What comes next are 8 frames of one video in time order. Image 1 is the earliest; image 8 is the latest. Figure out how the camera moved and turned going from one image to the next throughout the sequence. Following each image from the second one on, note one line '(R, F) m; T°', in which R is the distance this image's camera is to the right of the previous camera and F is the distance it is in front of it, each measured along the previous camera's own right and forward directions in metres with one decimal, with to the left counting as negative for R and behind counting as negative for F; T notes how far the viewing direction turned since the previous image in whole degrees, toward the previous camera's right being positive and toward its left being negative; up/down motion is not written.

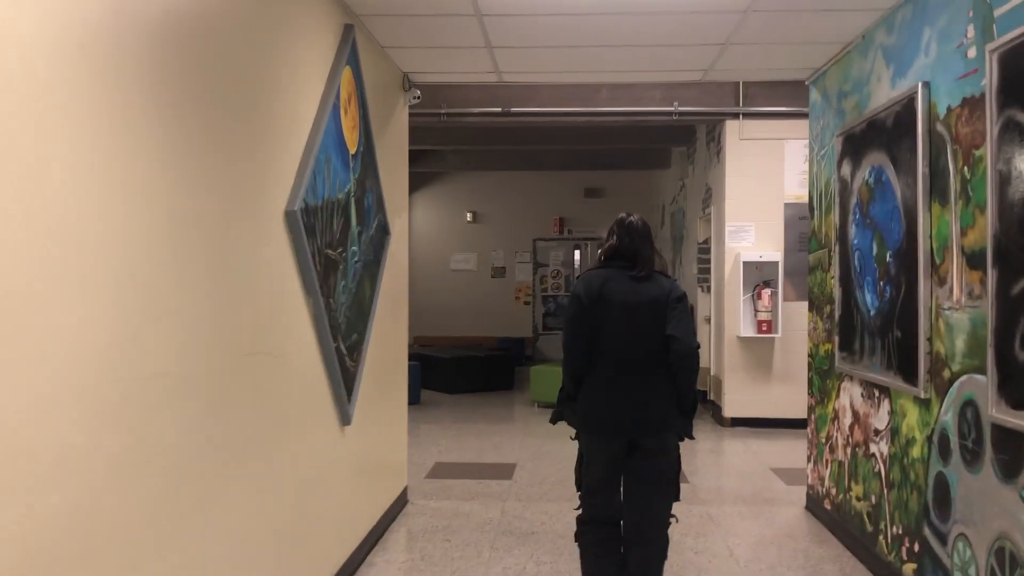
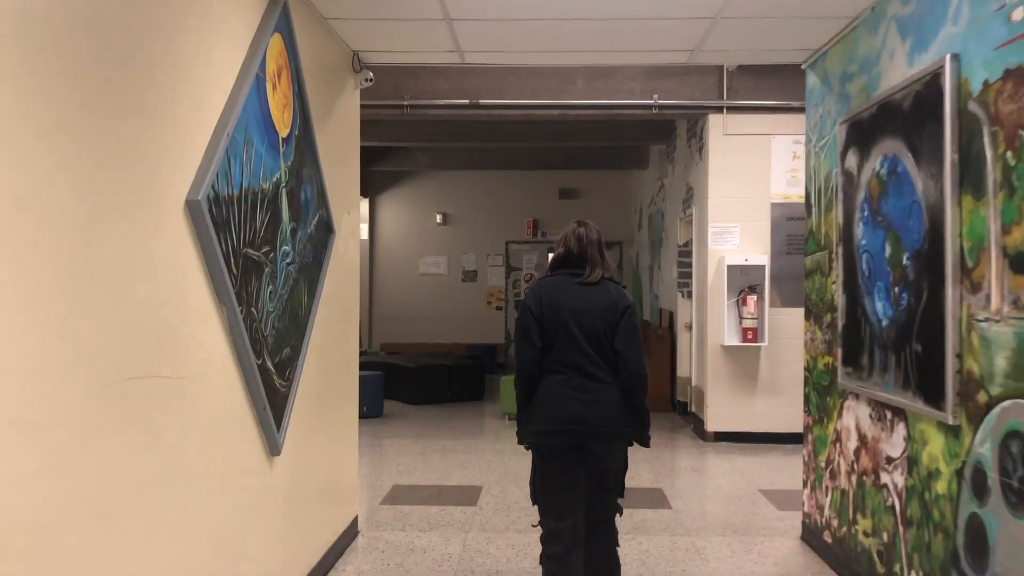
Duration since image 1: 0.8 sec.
(+0.1, +0.5) m; +1°
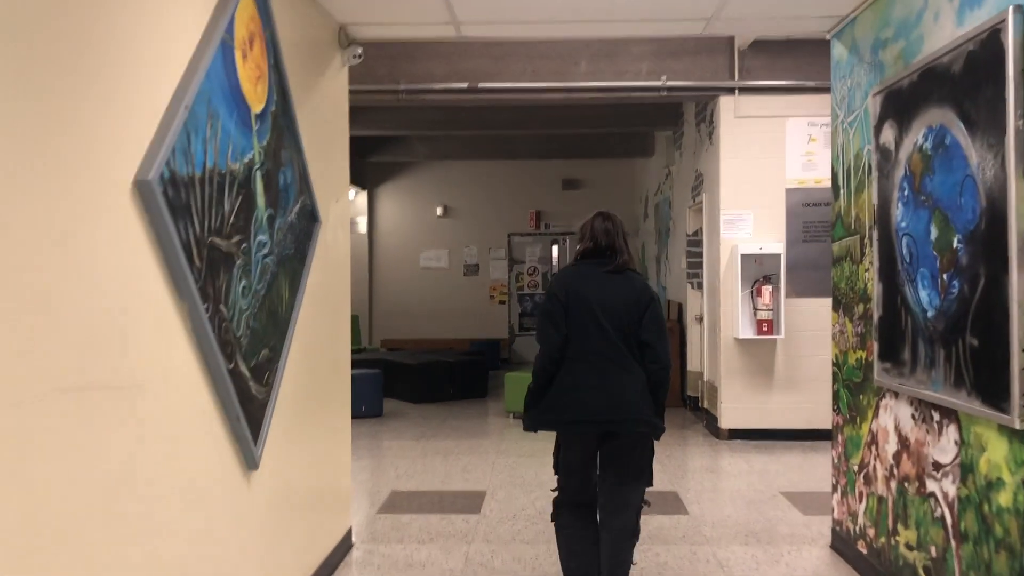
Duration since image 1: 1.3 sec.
(0.0, +0.3) m; 0°
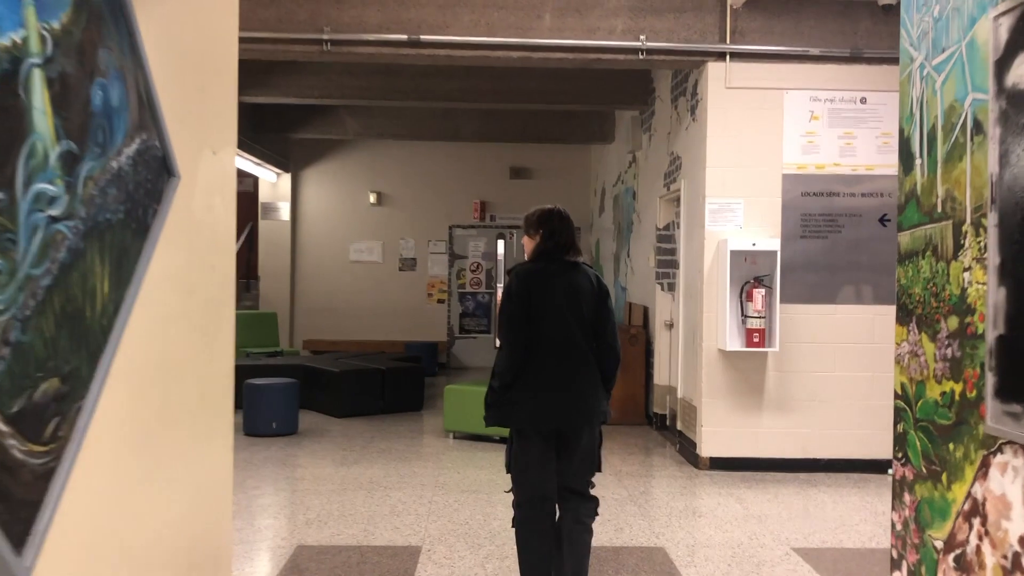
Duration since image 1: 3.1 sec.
(0.0, +1.0) m; +4°
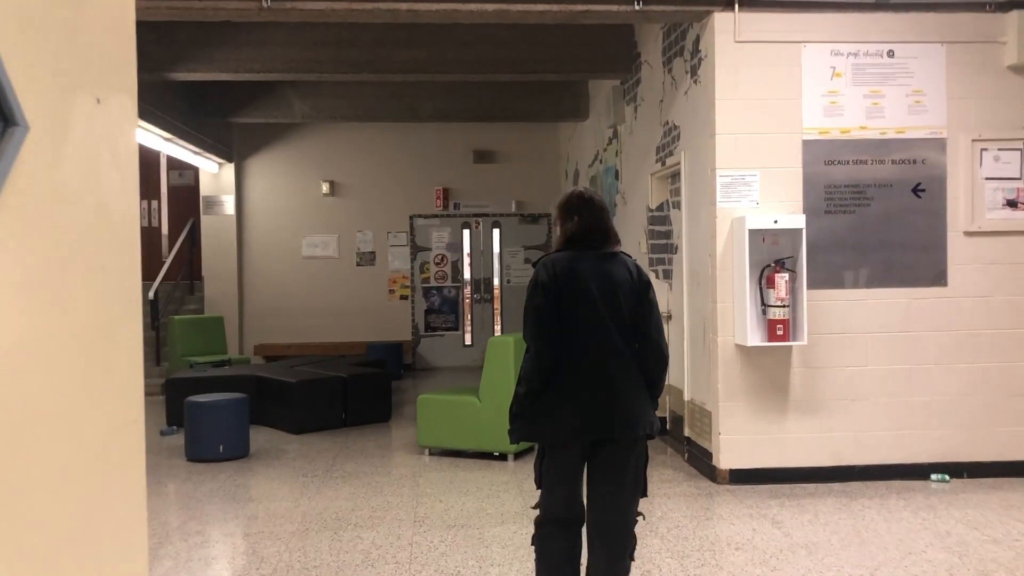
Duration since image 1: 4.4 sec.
(-0.1, +0.8) m; +3°
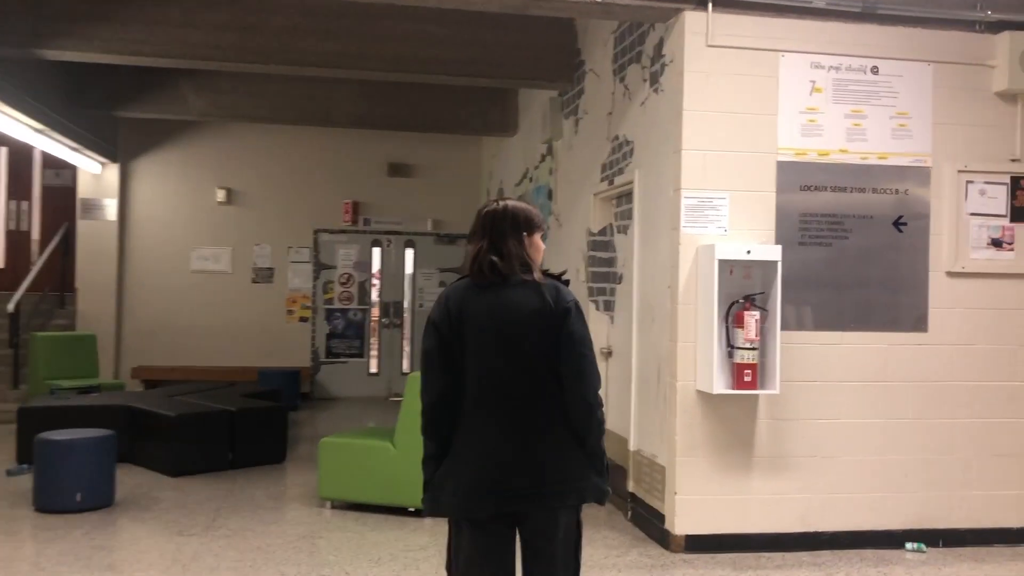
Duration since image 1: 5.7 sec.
(-0.1, +0.7) m; +6°
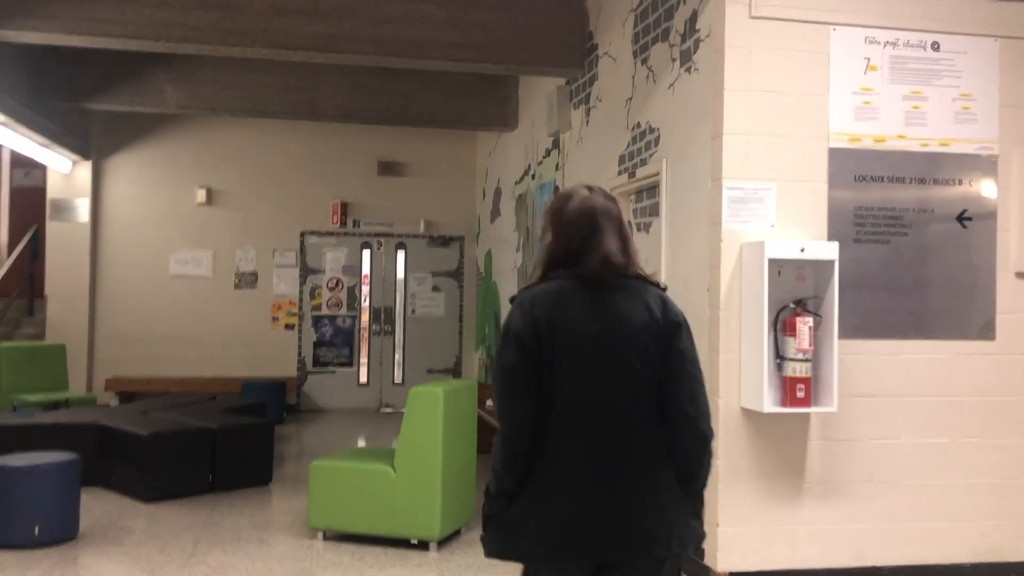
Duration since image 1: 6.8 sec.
(-0.1, +0.5) m; +1°
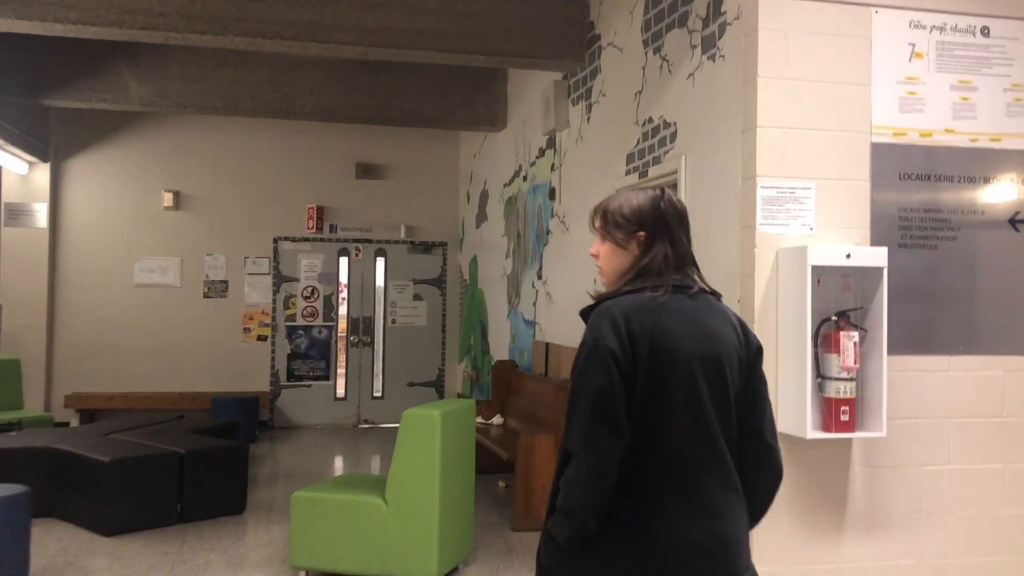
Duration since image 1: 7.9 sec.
(-0.1, +0.4) m; +2°
